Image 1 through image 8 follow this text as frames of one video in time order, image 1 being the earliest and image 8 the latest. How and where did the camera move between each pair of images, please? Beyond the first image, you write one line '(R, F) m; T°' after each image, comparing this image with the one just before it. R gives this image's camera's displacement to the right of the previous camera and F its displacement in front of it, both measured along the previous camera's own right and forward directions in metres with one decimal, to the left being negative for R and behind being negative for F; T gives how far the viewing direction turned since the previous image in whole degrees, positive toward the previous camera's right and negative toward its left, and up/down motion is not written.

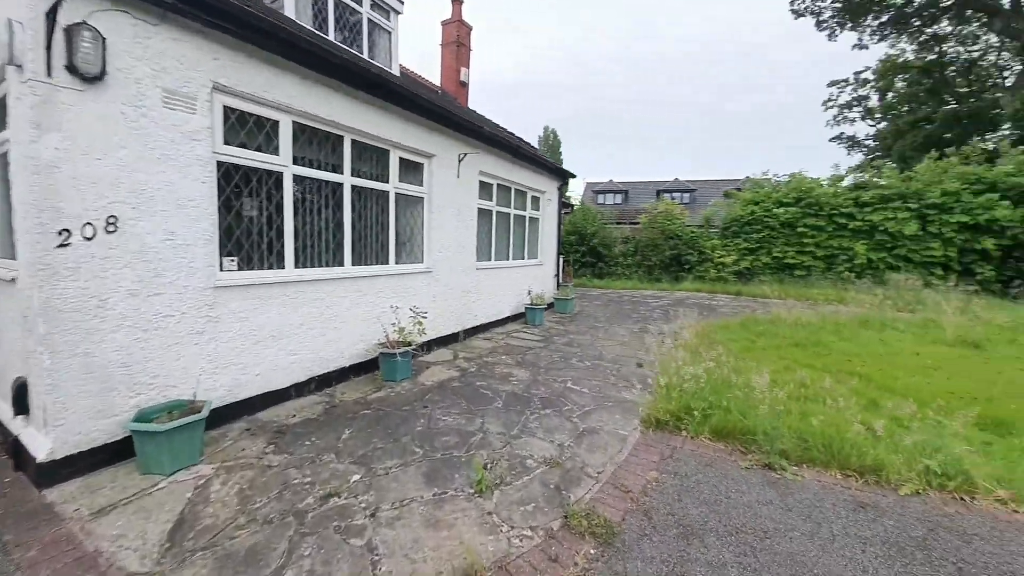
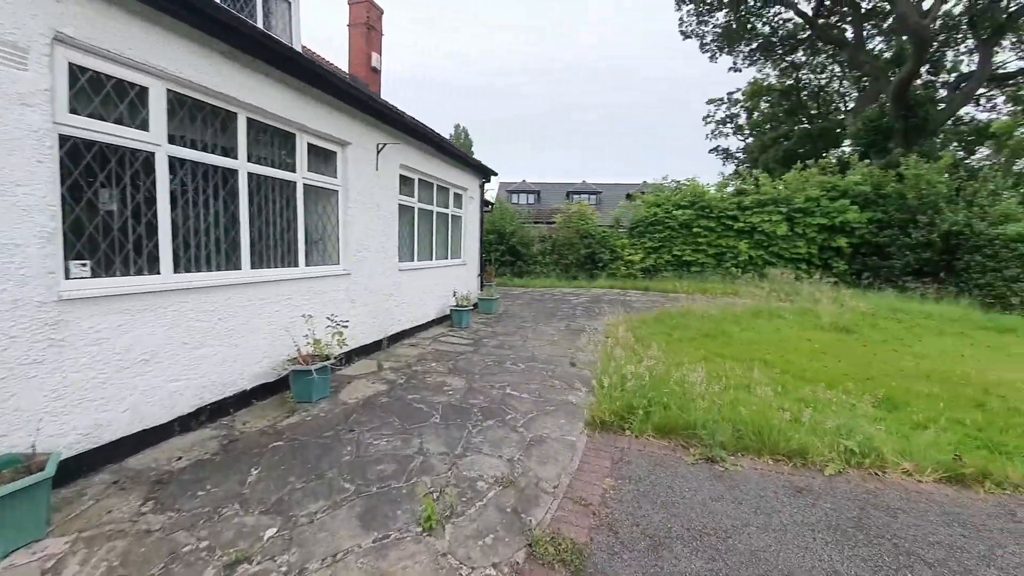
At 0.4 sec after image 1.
(-0.2, +0.3) m; +12°
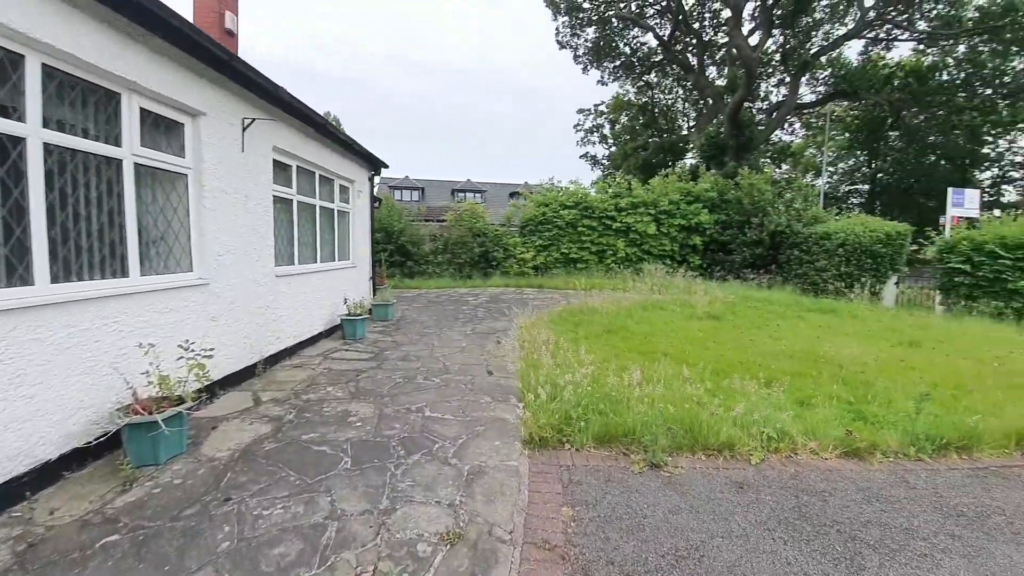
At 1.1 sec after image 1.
(-0.3, +0.4) m; +16°
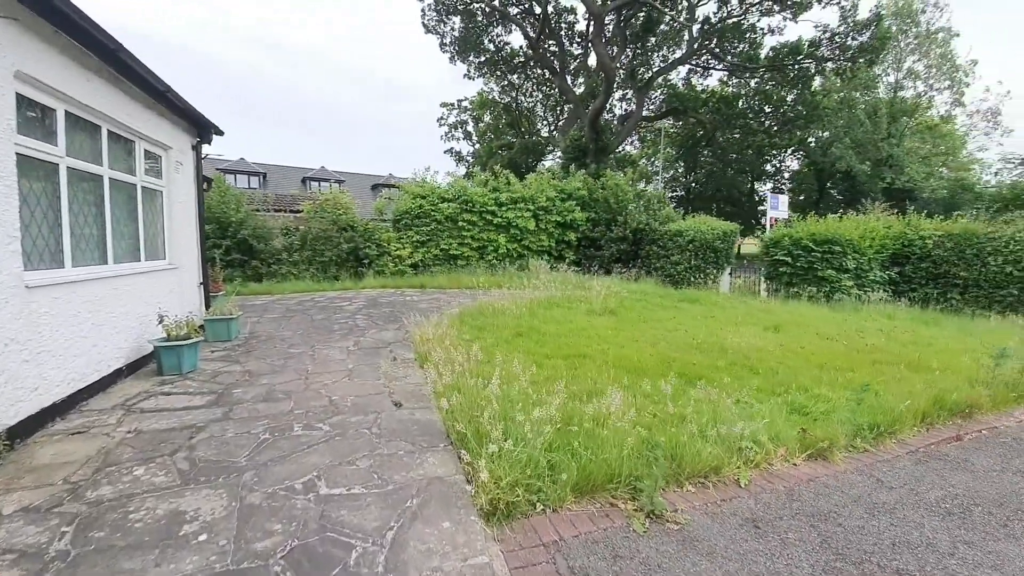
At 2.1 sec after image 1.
(-0.4, +0.9) m; +19°
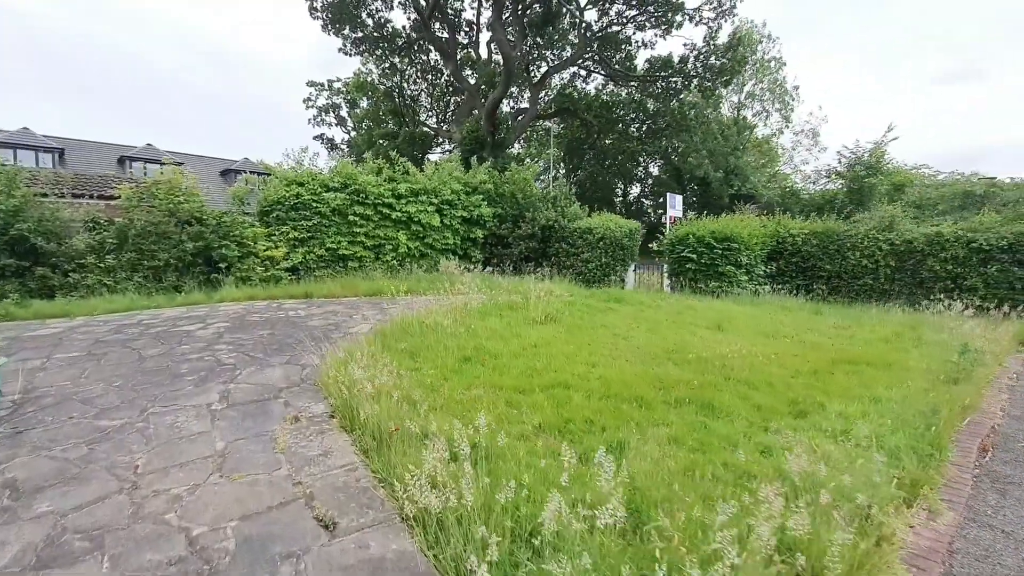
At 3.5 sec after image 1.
(-0.6, +1.3) m; +16°
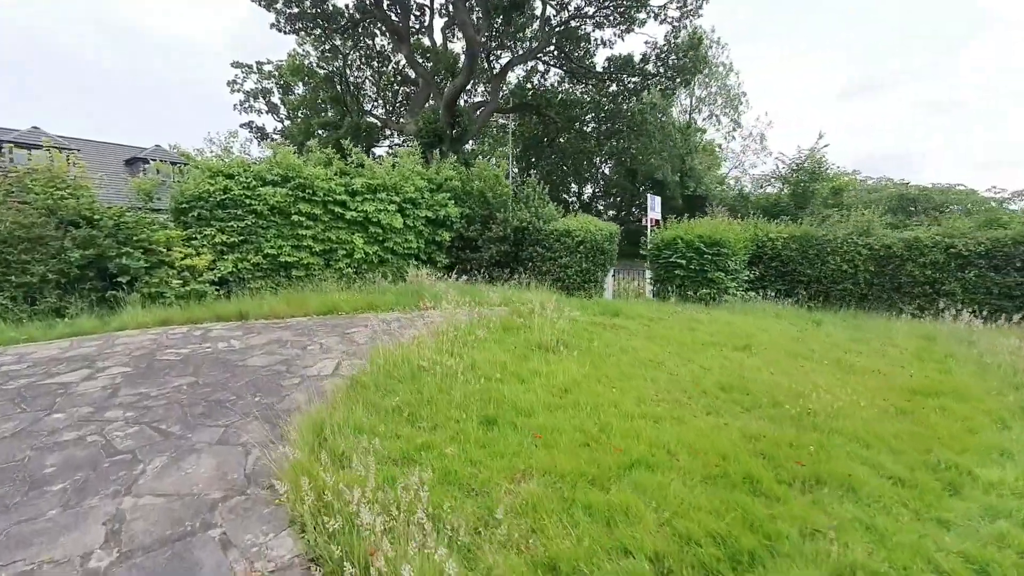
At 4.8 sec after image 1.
(-0.7, +1.2) m; +8°
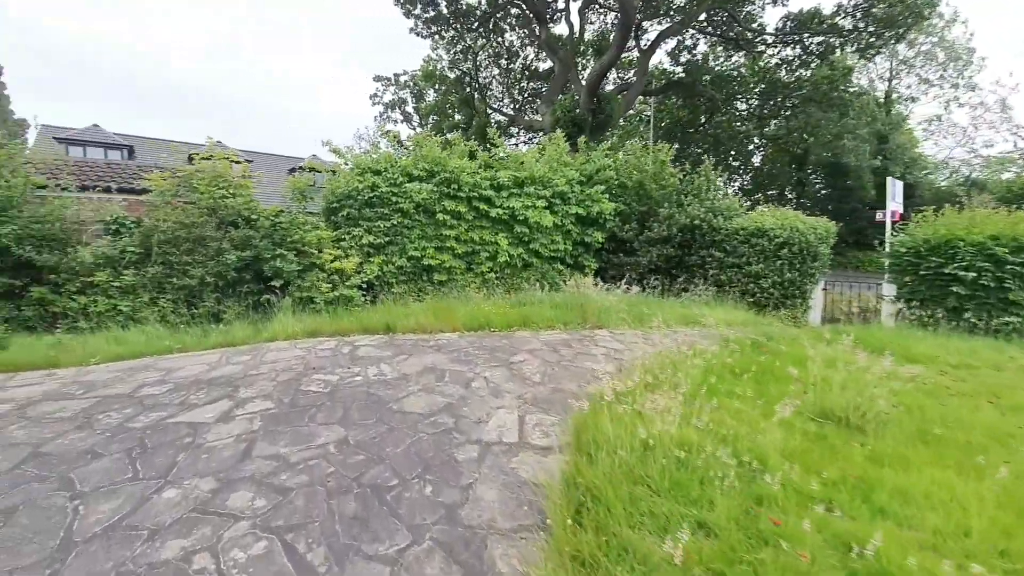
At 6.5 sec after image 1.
(-1.2, +1.4) m; -15°
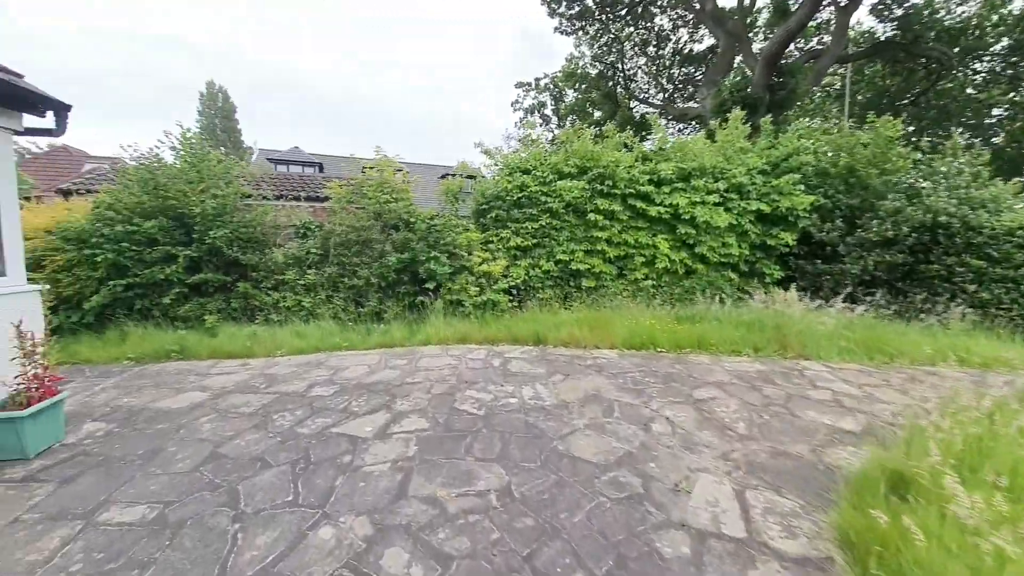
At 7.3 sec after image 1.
(-0.5, +0.6) m; -18°
